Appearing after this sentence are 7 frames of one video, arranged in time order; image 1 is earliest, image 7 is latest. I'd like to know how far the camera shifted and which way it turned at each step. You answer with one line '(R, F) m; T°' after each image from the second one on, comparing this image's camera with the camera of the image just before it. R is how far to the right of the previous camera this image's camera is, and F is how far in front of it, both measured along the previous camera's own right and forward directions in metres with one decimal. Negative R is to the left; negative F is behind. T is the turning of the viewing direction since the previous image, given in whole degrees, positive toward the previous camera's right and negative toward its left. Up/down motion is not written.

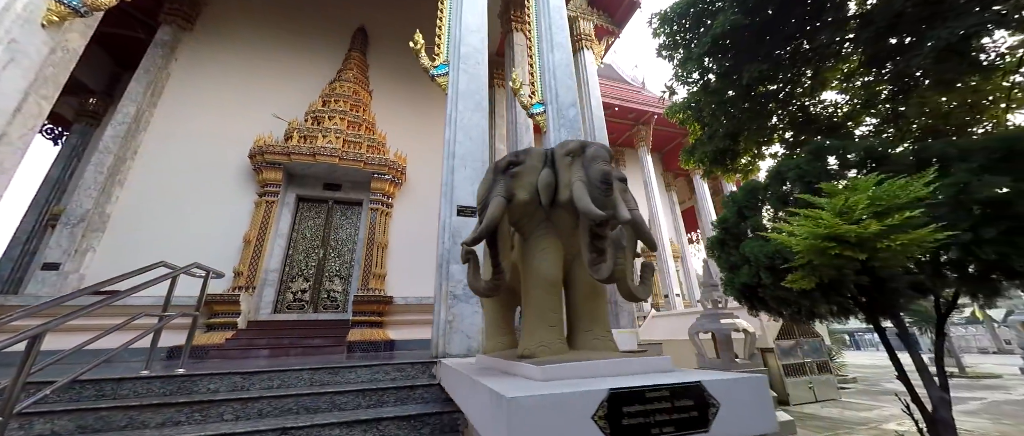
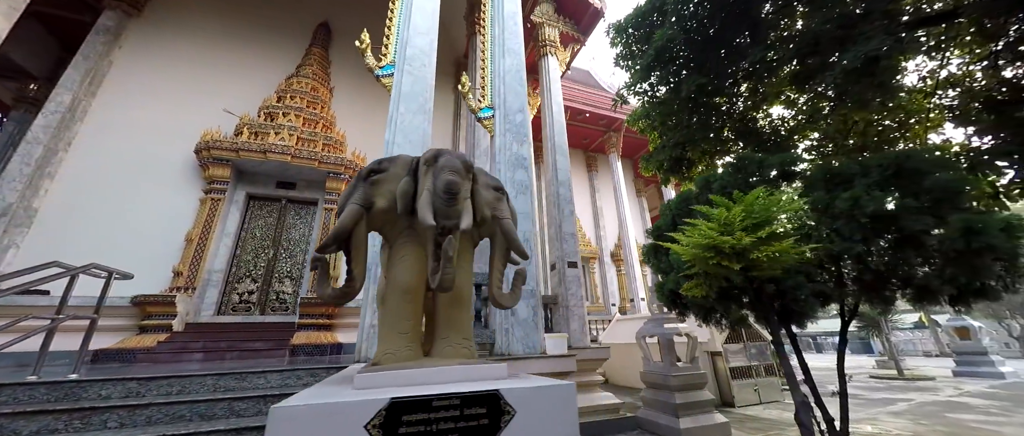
(+0.4, 0.0) m; +3°
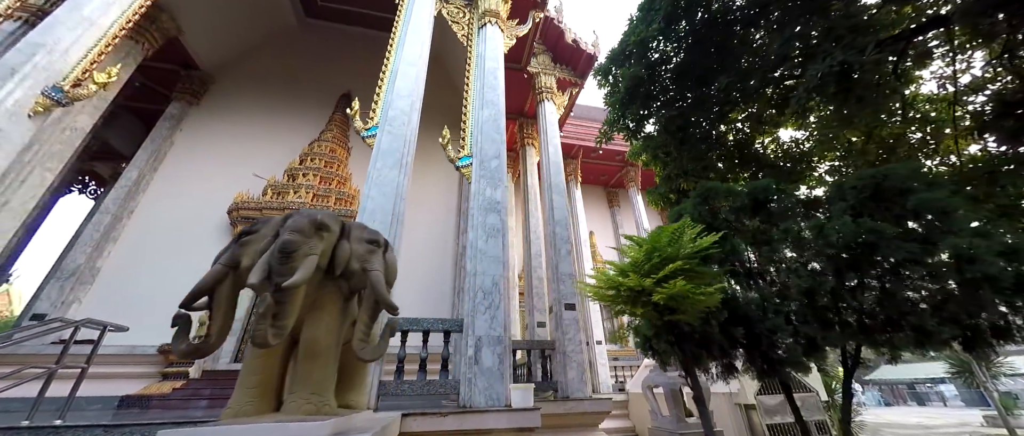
(+0.7, 0.0) m; -7°
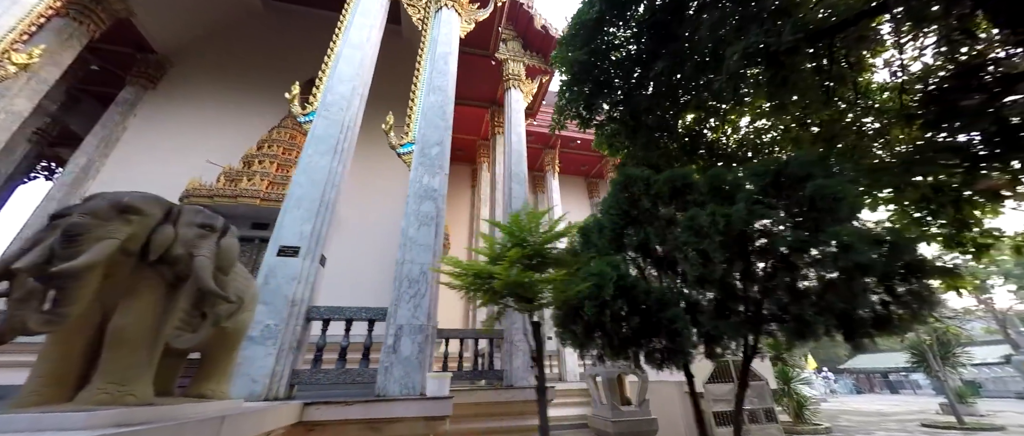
(+0.6, 0.0) m; +1°
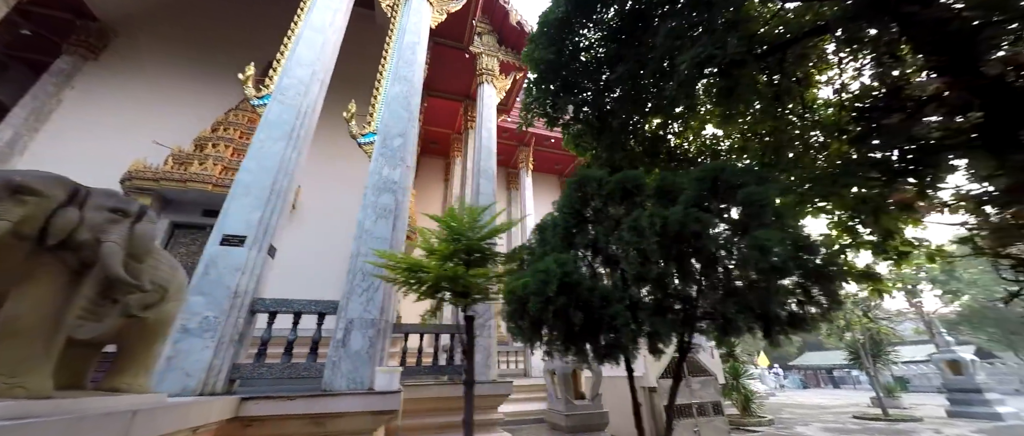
(+0.2, 0.0) m; +4°
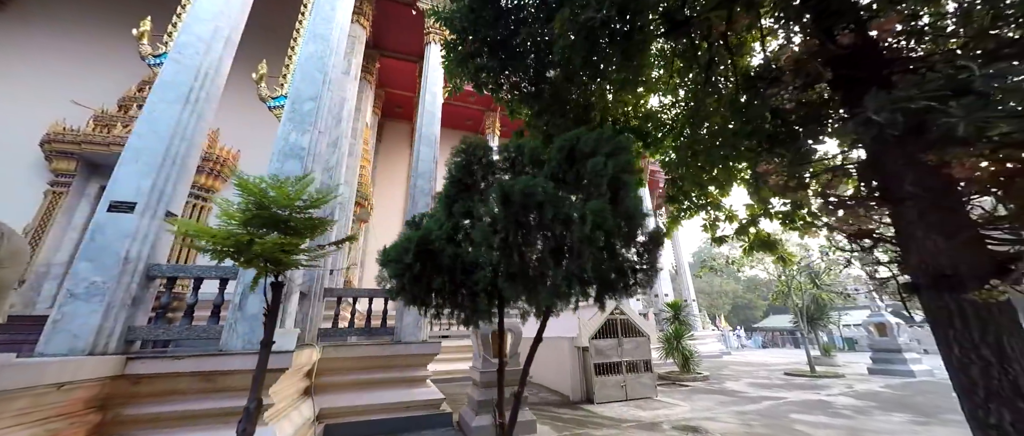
(+0.8, 0.0) m; +1°
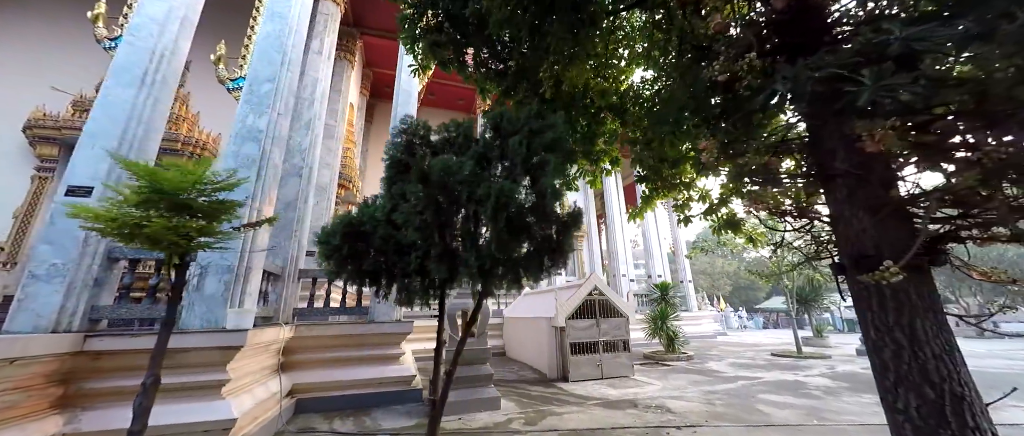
(+0.5, 0.0) m; -2°
